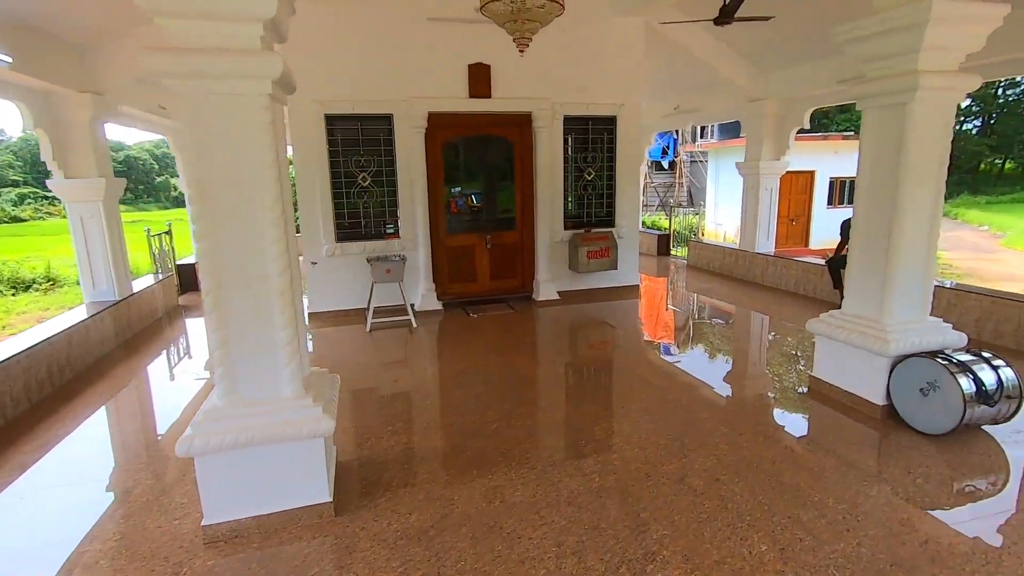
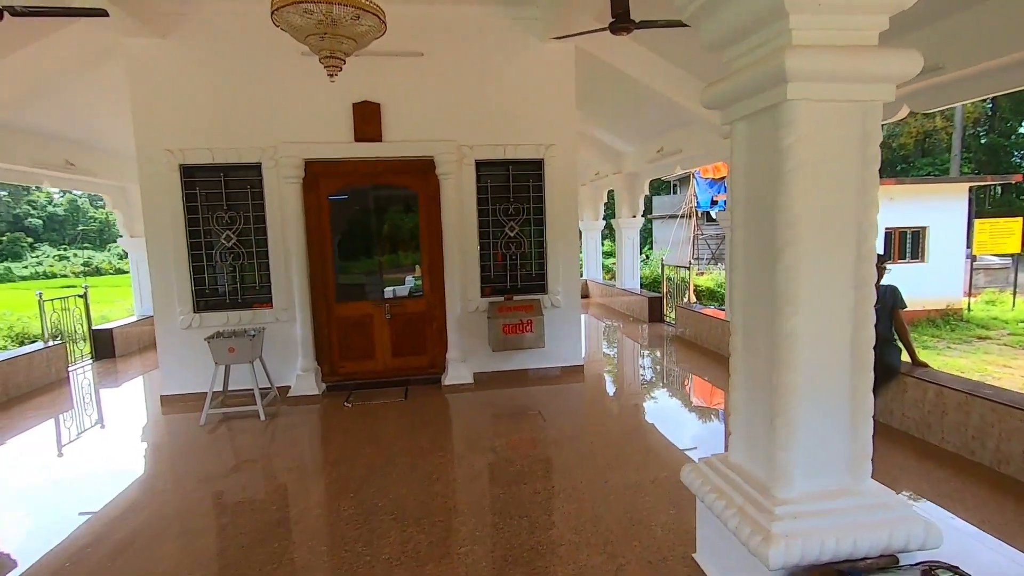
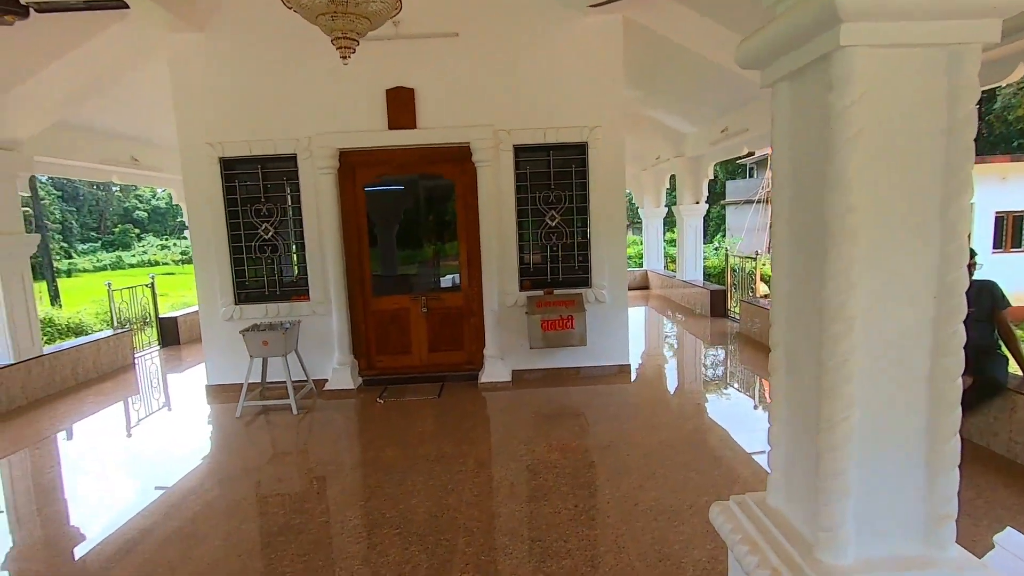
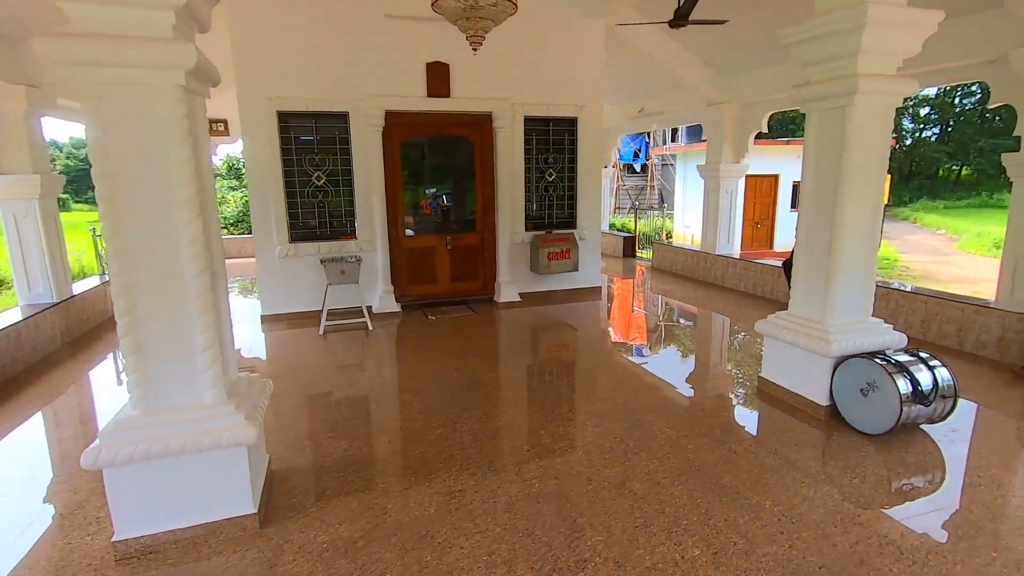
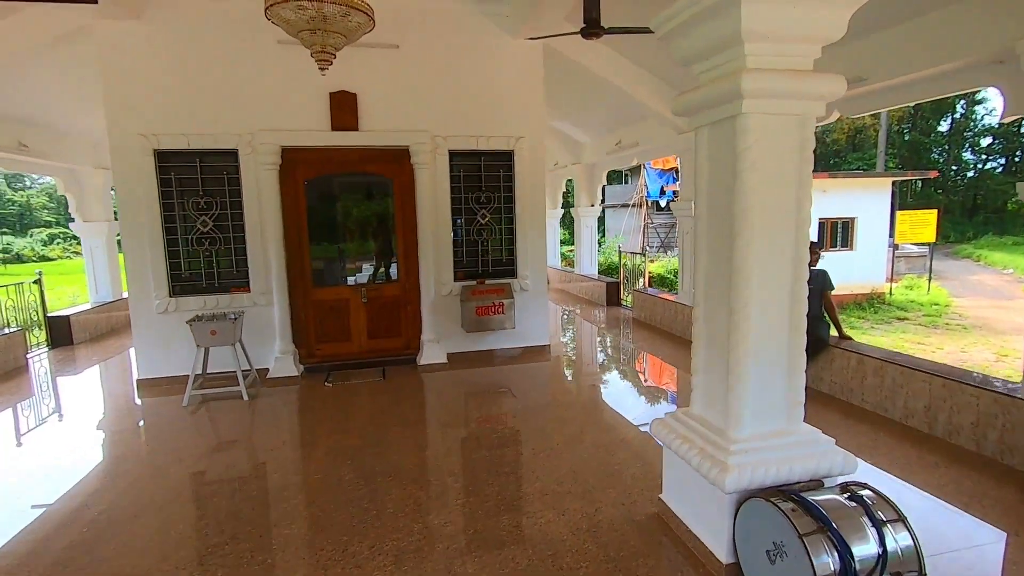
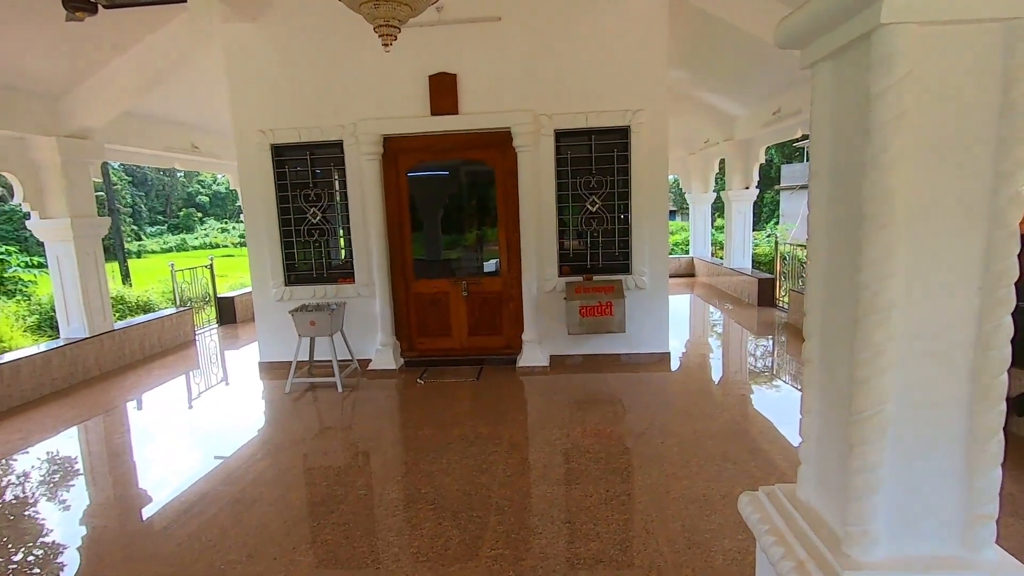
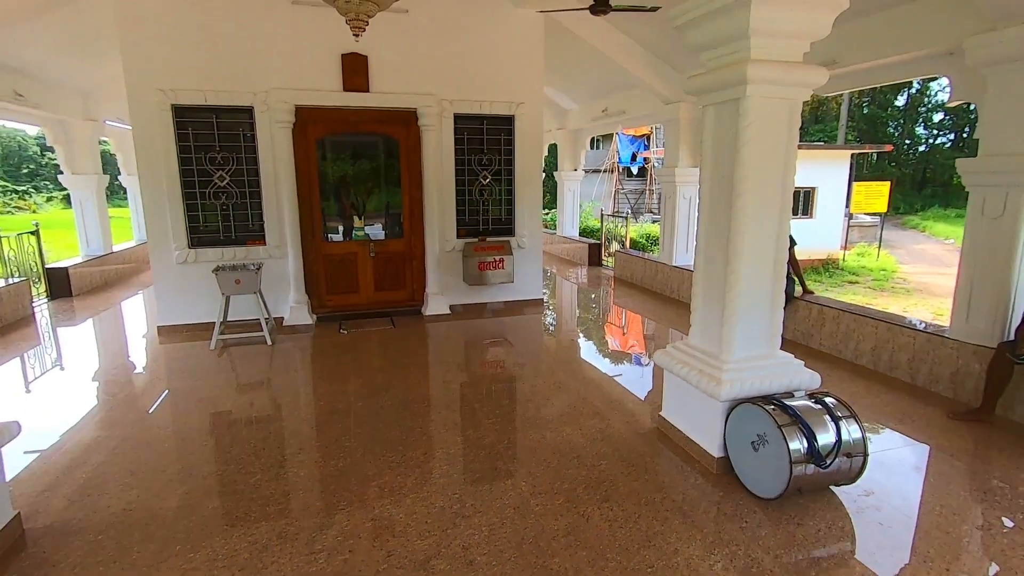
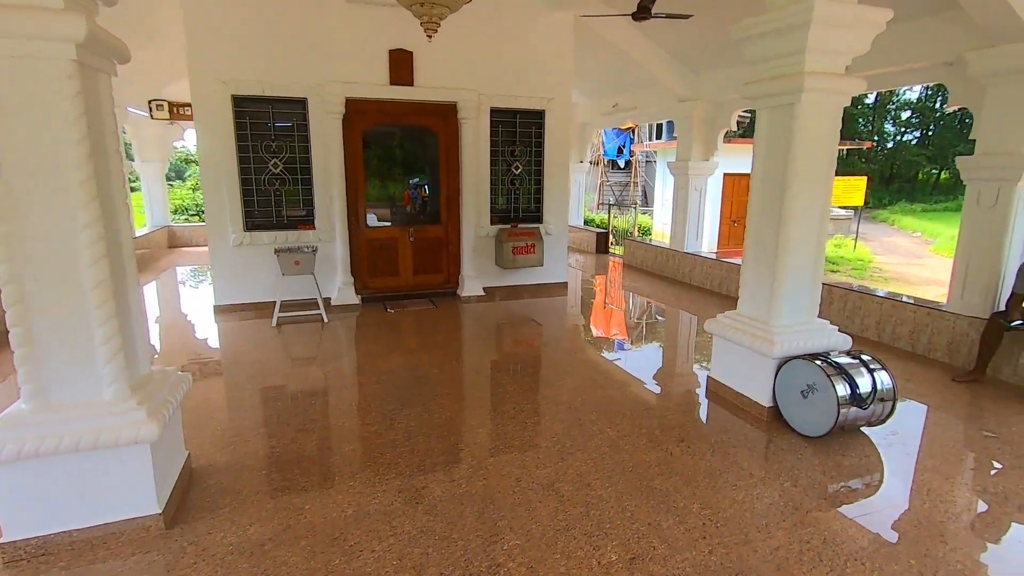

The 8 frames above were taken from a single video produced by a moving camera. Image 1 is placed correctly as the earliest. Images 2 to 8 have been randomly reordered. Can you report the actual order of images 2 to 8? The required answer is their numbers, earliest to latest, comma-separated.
4, 8, 7, 5, 2, 3, 6
